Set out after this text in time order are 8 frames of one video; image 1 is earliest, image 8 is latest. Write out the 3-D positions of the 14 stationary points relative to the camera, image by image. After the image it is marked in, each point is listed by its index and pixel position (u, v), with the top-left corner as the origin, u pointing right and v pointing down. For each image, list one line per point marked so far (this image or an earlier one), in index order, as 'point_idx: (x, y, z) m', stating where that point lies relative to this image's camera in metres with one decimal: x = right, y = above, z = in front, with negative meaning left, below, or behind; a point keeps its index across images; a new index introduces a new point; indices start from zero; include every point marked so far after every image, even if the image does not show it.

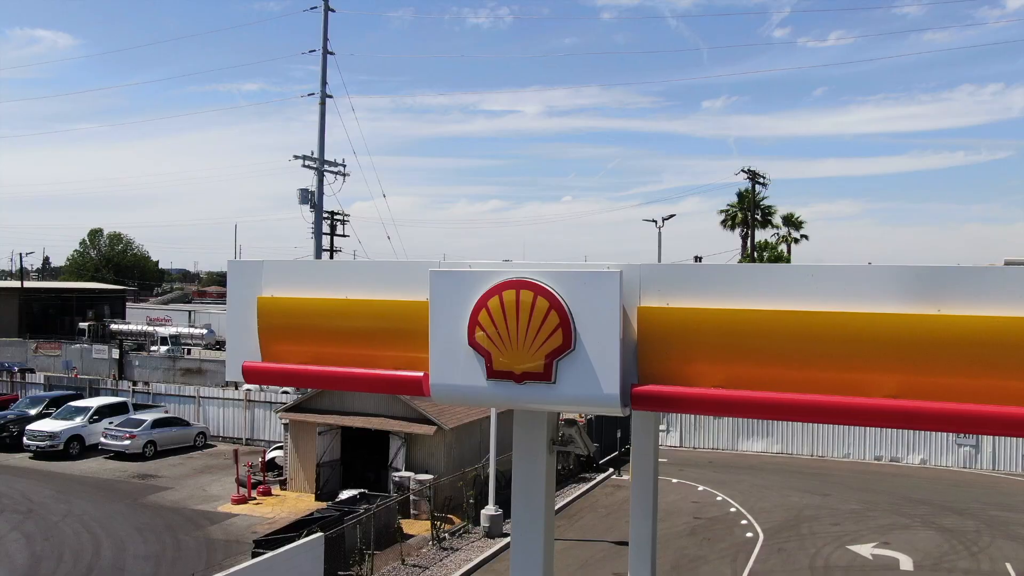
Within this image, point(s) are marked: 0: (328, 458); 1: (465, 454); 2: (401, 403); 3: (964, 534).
0: (-4.3, -3.9, +18.8) m
1: (-1.1, -3.7, +18.3) m
2: (-2.5, -2.5, +17.9) m
3: (+9.6, -5.2, +17.2) m
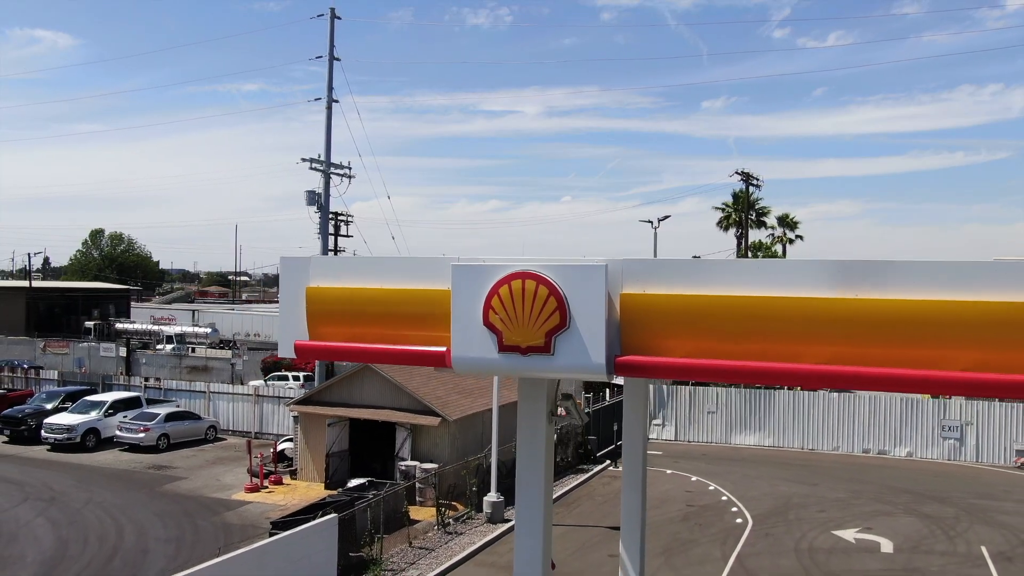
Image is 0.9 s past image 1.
0: (-4.3, -3.9, +19.6) m
1: (-1.1, -3.7, +19.1) m
2: (-2.4, -2.5, +18.7) m
3: (+9.6, -5.2, +18.0) m
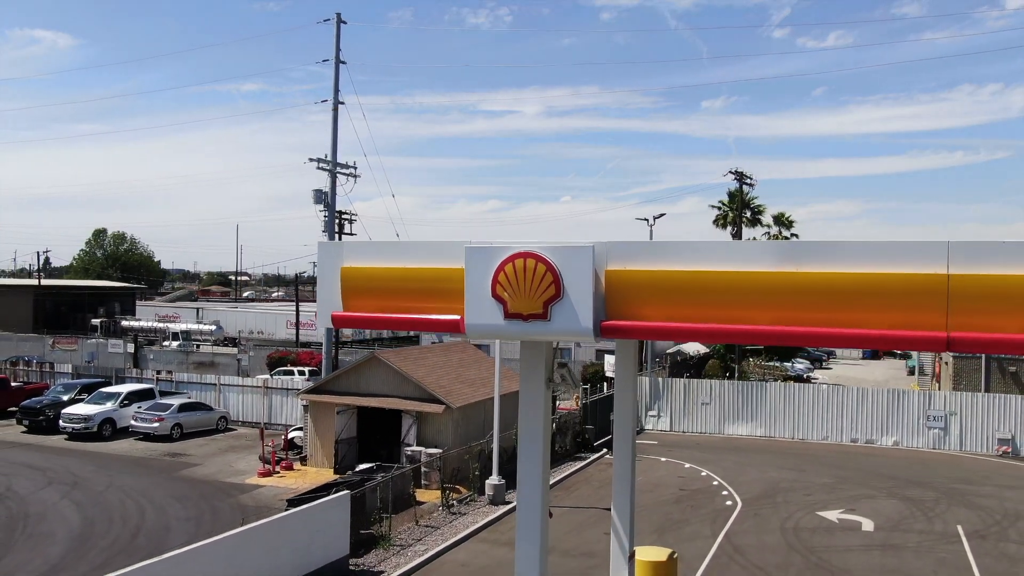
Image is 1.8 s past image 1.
0: (-4.3, -3.7, +20.5) m
1: (-1.0, -3.5, +20.1) m
2: (-2.4, -2.3, +19.6) m
3: (+9.6, -5.0, +18.9) m
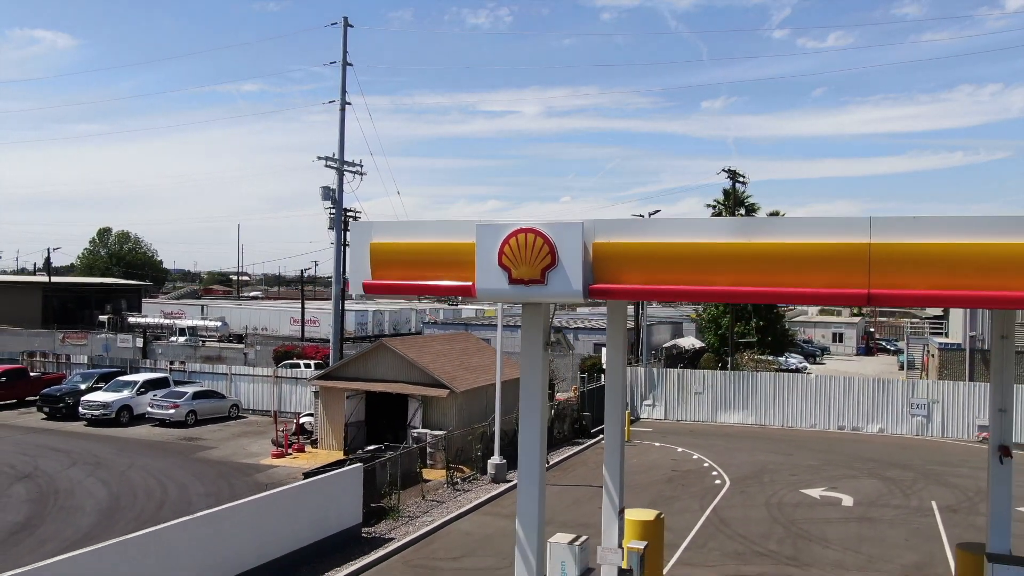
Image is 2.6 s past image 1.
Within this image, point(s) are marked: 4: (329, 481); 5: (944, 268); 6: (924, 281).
0: (-4.2, -3.5, +21.6) m
1: (-1.0, -3.3, +21.1) m
2: (-2.4, -2.1, +20.7) m
3: (+9.7, -4.8, +20.0) m
4: (-3.3, -3.5, +14.5) m
5: (+3.3, +0.2, +6.1) m
6: (+3.2, +0.1, +6.2) m
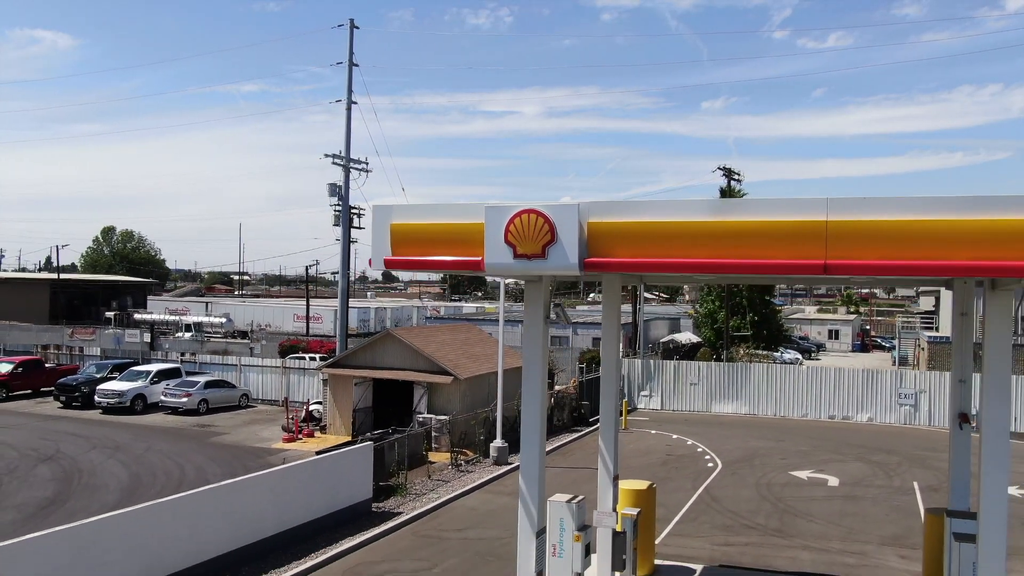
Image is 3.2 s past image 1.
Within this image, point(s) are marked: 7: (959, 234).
0: (-4.2, -3.3, +22.5) m
1: (-1.0, -3.1, +22.0) m
2: (-2.4, -1.9, +21.6) m
3: (+9.7, -4.6, +20.9) m
4: (-3.3, -3.2, +15.4) m
5: (+3.3, +0.4, +7.0) m
6: (+3.2, +0.3, +7.1) m
7: (+3.8, +0.5, +6.9) m
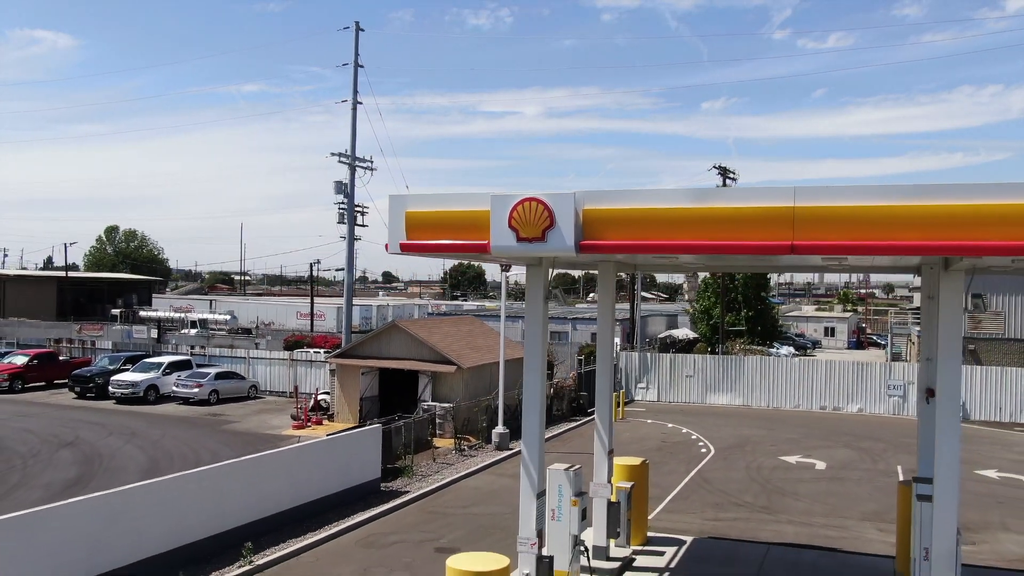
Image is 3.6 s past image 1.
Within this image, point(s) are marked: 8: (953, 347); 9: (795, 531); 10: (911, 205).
0: (-4.2, -3.1, +23.4) m
1: (-1.0, -2.9, +22.9) m
2: (-2.3, -1.7, +22.5) m
3: (+9.7, -4.4, +21.8) m
4: (-3.2, -3.0, +16.3) m
5: (+3.4, +0.6, +7.9) m
6: (+3.3, +0.5, +8.0) m
7: (+3.8, +0.7, +7.7) m
8: (+4.6, -0.7, +8.5) m
9: (+5.1, -4.4, +14.7) m
10: (+3.8, +0.8, +7.7) m
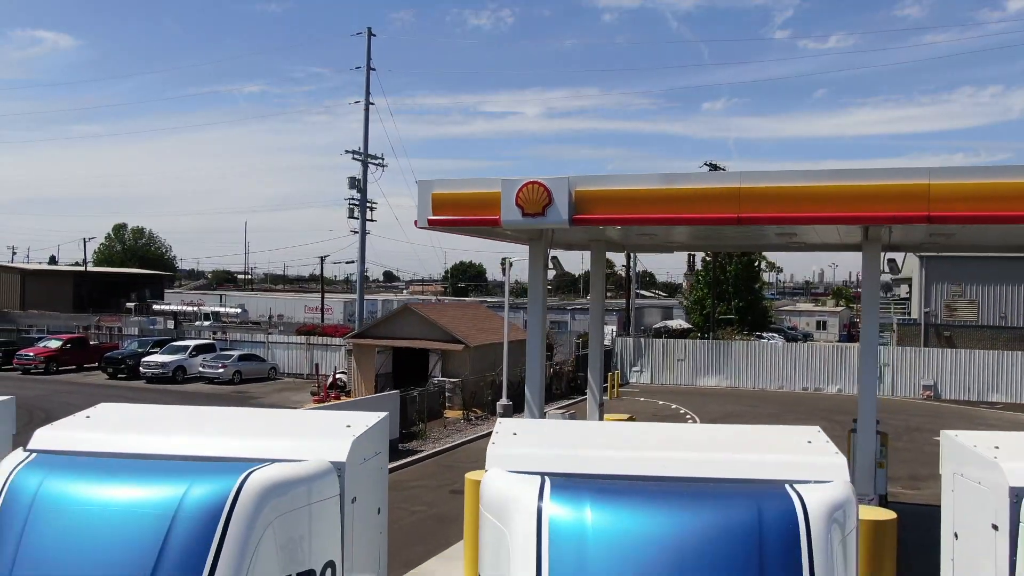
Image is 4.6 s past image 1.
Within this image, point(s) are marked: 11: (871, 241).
0: (-4.1, -2.6, +25.4) m
1: (-0.9, -2.4, +25.0) m
2: (-2.2, -1.2, +24.5) m
3: (+9.8, -4.0, +23.8) m
4: (-3.2, -2.6, +18.4) m
5: (+3.5, +1.1, +10.0) m
6: (+3.3, +1.0, +10.0) m
7: (+3.9, +1.1, +9.8) m
8: (+4.7, -0.2, +10.5) m
9: (+5.2, -4.0, +16.7) m
10: (+3.9, +1.2, +9.8) m
11: (+4.9, +0.6, +10.9) m
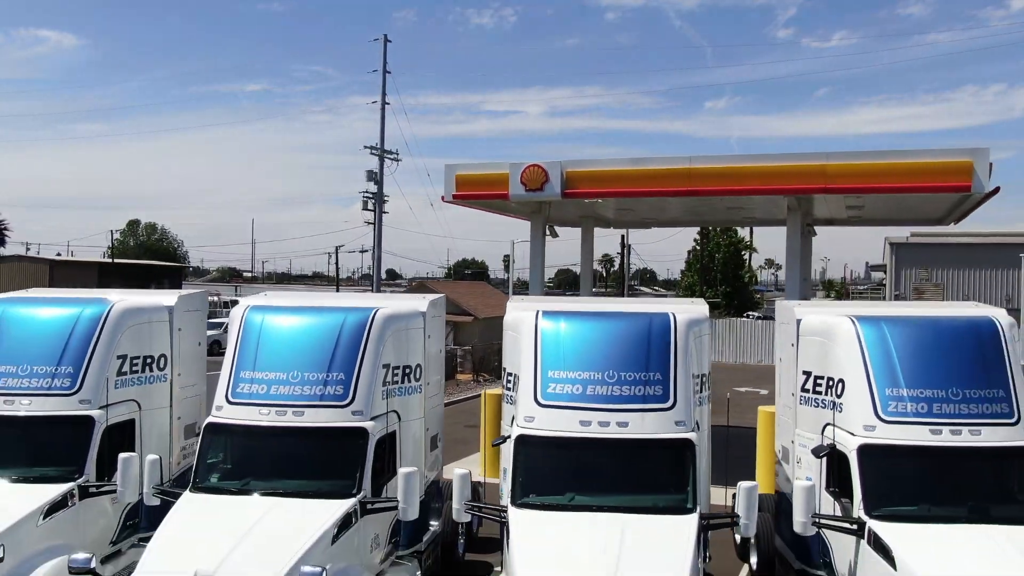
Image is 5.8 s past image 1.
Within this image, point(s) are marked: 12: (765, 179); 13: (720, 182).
0: (-3.9, -1.9, +28.6) m
1: (-0.7, -1.7, +28.1) m
2: (-2.1, -0.5, +27.7) m
3: (+9.9, -3.2, +27.0) m
4: (-3.0, -1.9, +21.5) m
5: (+3.5, +1.8, +13.1) m
6: (+3.4, +1.7, +13.2) m
7: (+4.0, +1.8, +12.9) m
8: (+4.8, +0.5, +13.7) m
9: (+5.3, -3.3, +19.9) m
10: (+4.0, +1.9, +12.9) m
11: (+5.0, +1.3, +14.1) m
12: (+4.1, +1.7, +12.9) m
13: (+3.4, +1.7, +13.2) m
